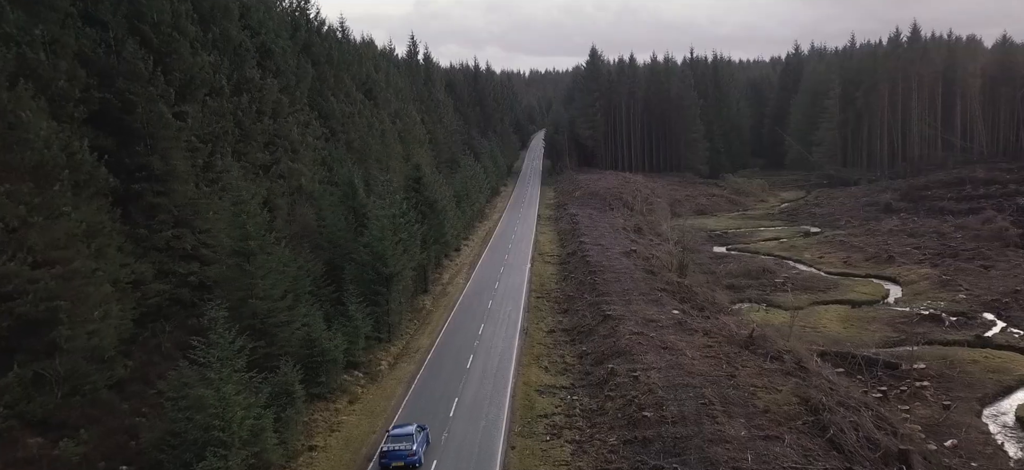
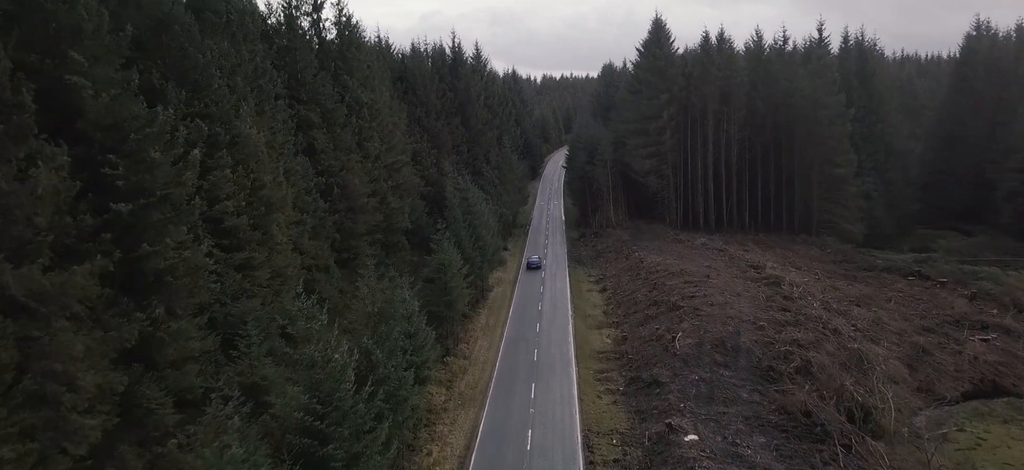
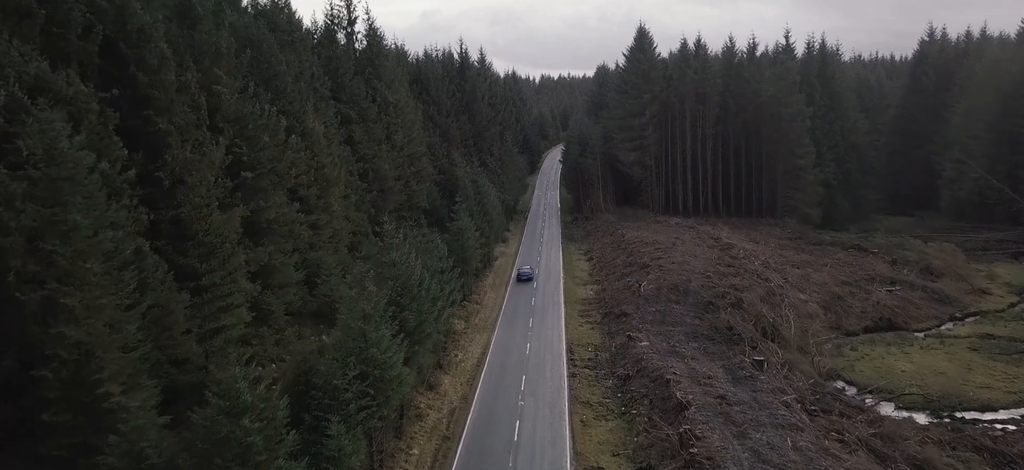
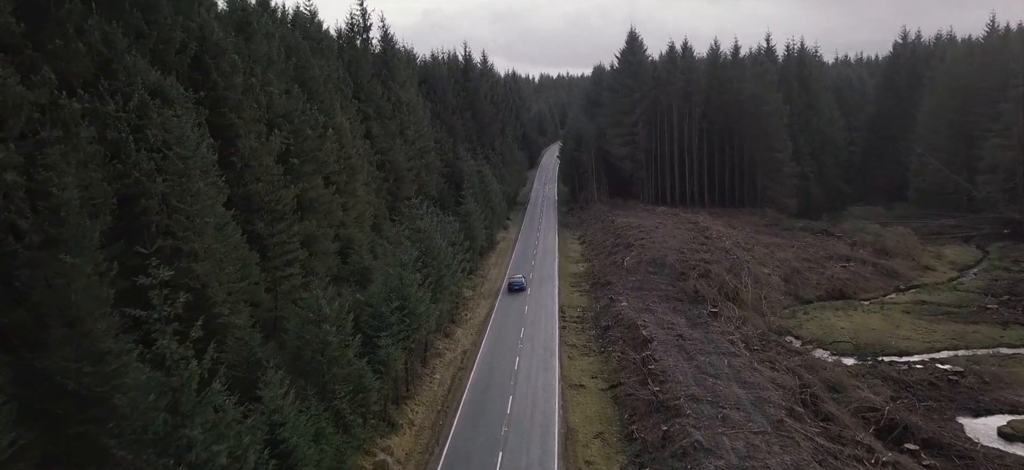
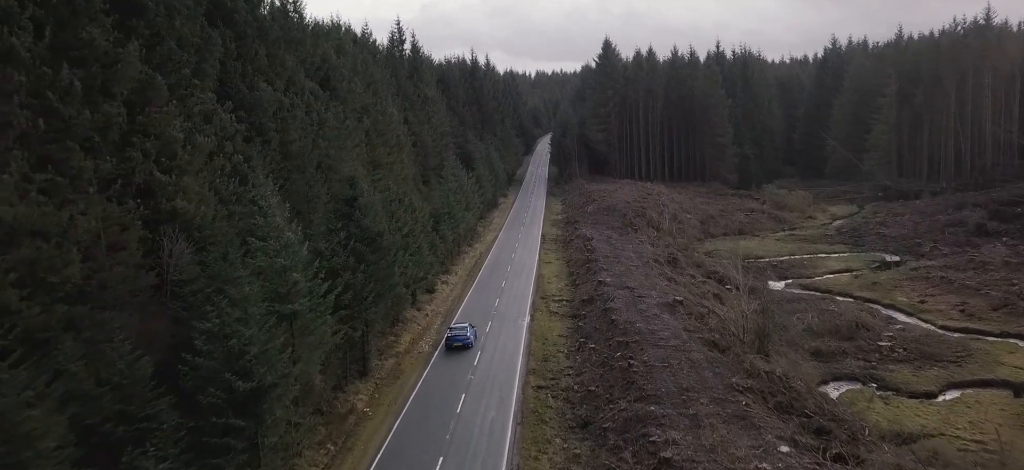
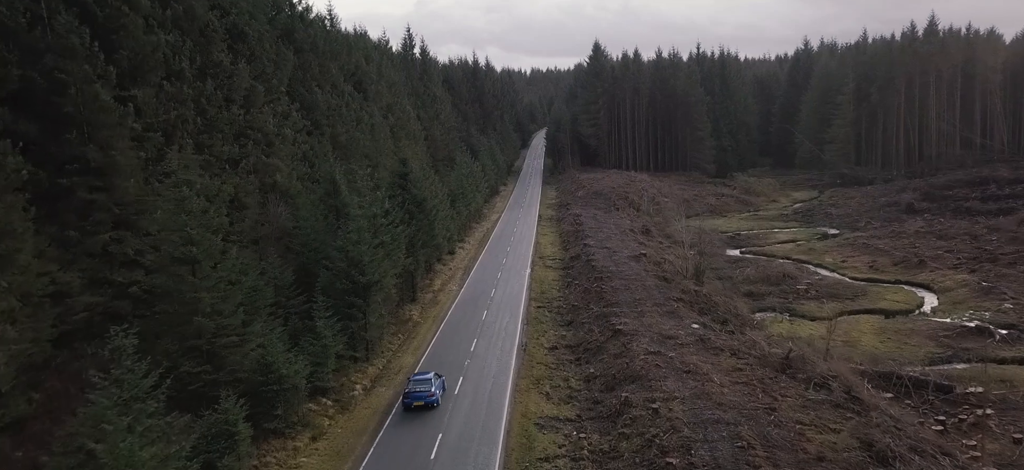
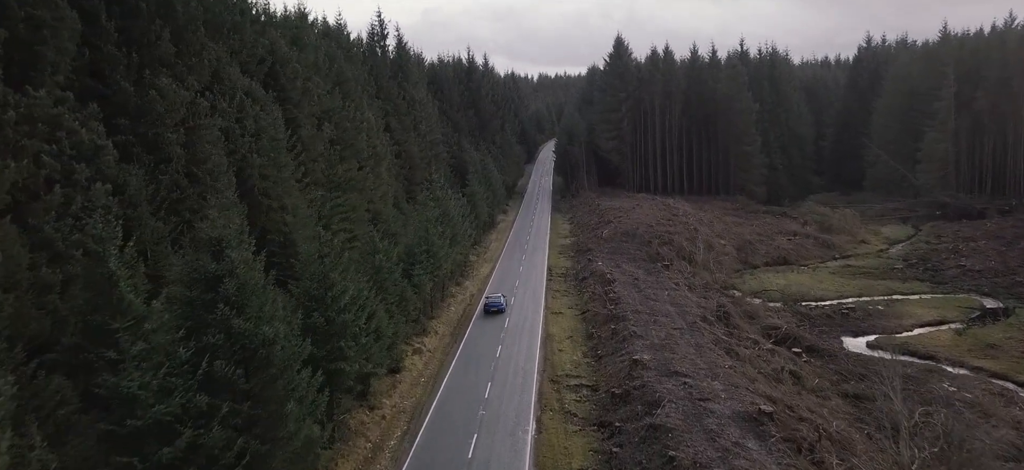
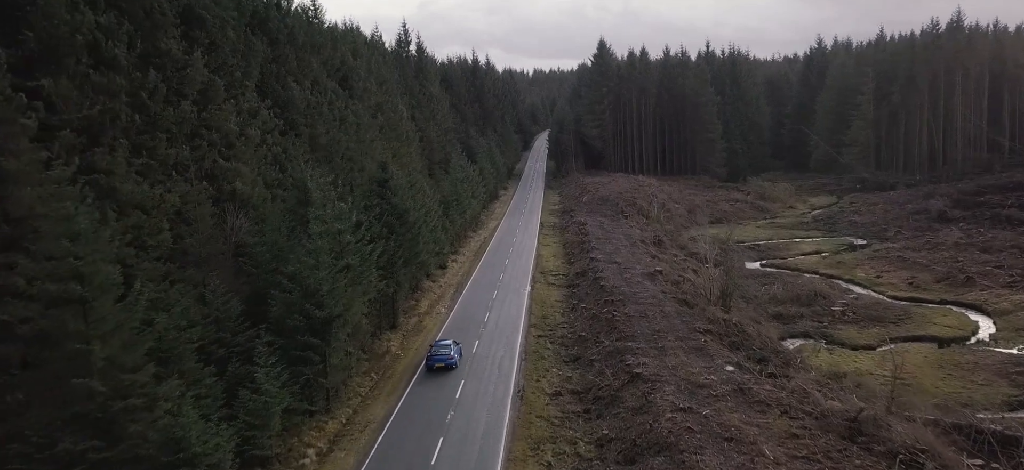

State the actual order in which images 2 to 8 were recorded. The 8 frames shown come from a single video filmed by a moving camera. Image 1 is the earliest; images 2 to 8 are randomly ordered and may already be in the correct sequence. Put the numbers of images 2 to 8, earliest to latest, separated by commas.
6, 8, 5, 7, 4, 3, 2
